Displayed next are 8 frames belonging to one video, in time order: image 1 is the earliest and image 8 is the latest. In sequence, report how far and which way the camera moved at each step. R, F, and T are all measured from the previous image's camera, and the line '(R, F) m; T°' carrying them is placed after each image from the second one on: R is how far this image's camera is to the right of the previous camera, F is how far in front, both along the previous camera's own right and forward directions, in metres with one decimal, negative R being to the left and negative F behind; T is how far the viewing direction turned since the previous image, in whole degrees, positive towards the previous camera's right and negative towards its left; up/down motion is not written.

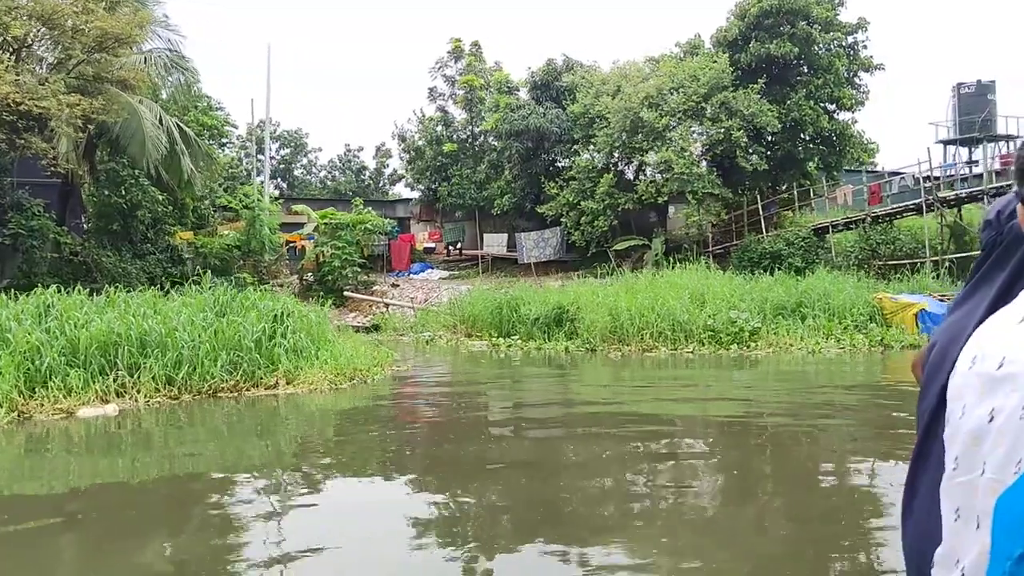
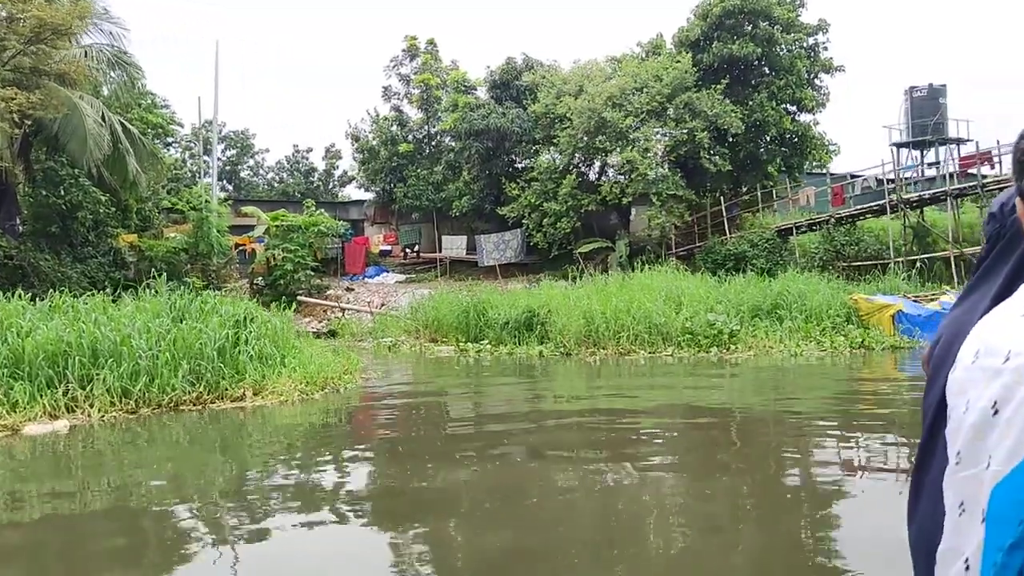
(-0.3, +0.4) m; +3°
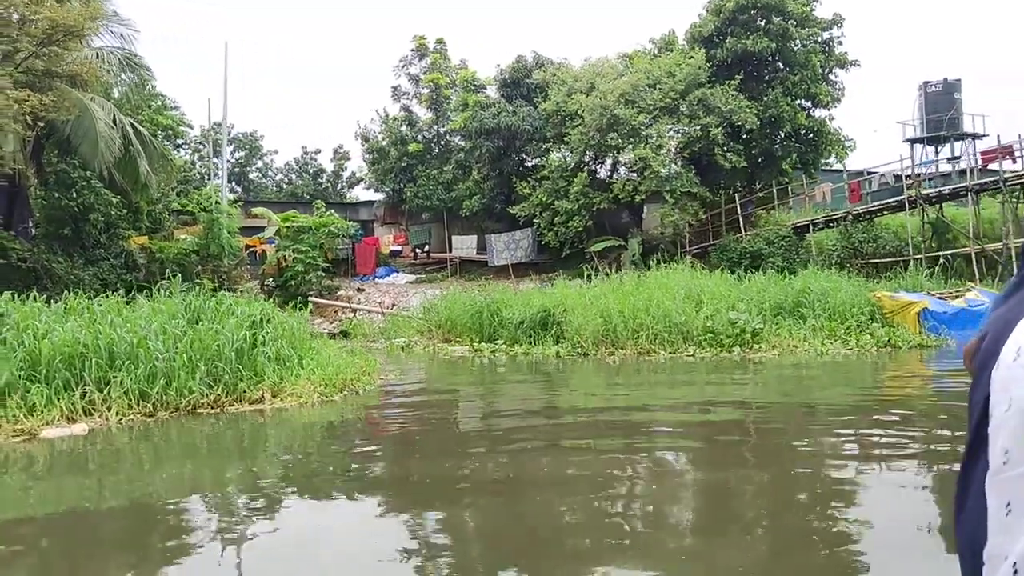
(-0.1, +0.1) m; 0°
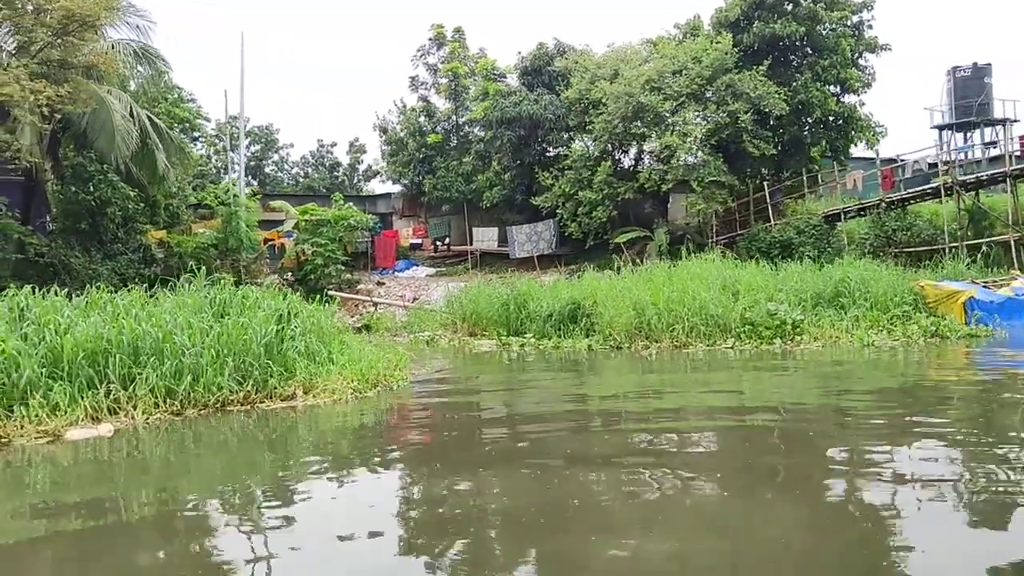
(-0.2, +0.3) m; -1°
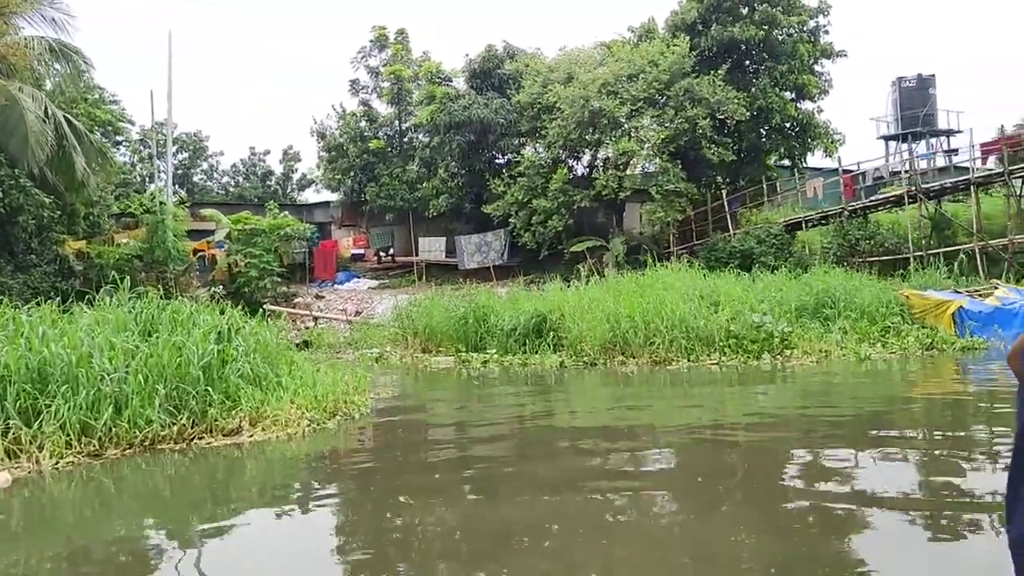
(-0.3, +0.9) m; +4°
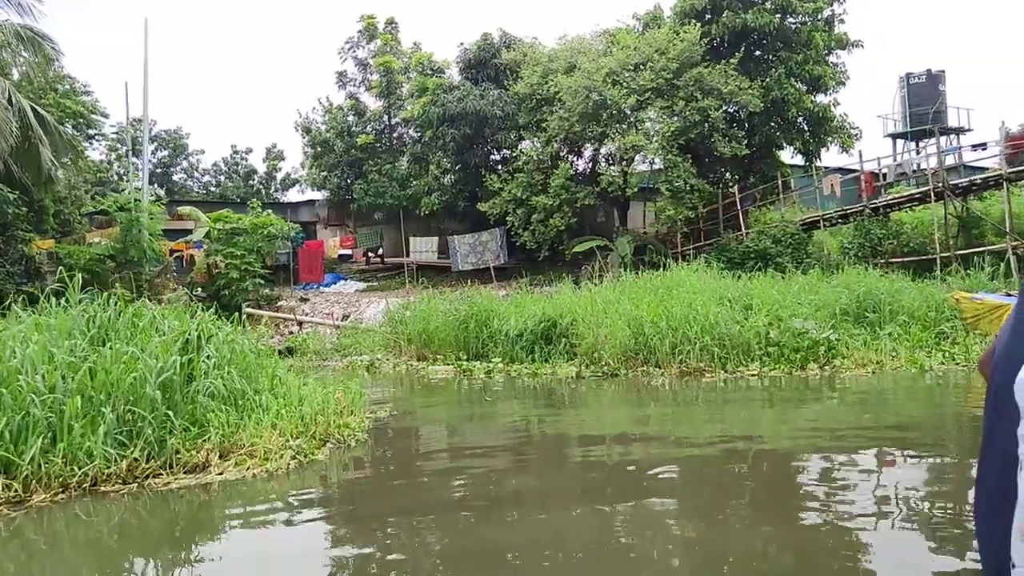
(-0.2, +1.1) m; +1°
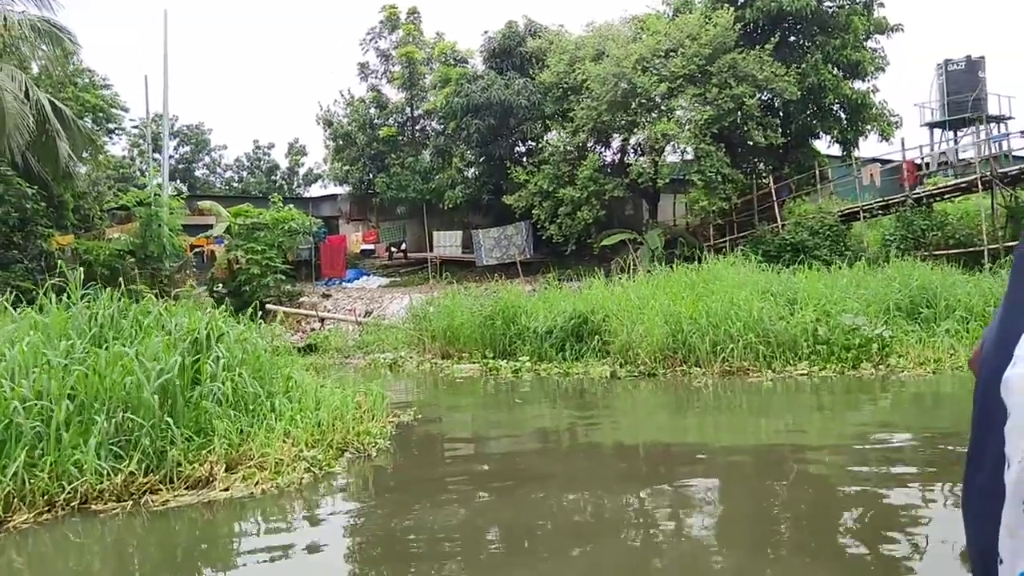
(-0.1, +0.5) m; -1°
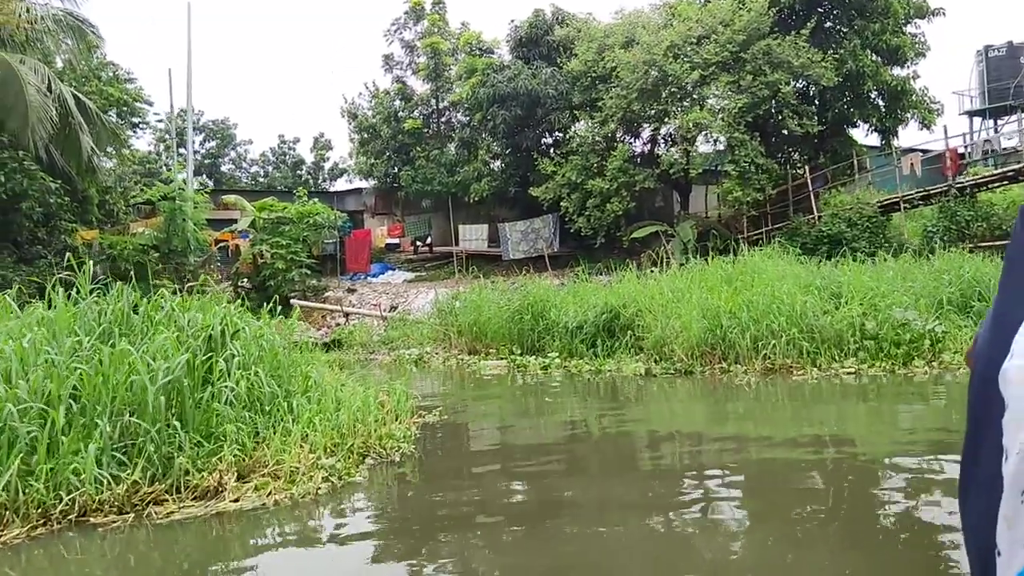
(0.0, +0.3) m; -2°
